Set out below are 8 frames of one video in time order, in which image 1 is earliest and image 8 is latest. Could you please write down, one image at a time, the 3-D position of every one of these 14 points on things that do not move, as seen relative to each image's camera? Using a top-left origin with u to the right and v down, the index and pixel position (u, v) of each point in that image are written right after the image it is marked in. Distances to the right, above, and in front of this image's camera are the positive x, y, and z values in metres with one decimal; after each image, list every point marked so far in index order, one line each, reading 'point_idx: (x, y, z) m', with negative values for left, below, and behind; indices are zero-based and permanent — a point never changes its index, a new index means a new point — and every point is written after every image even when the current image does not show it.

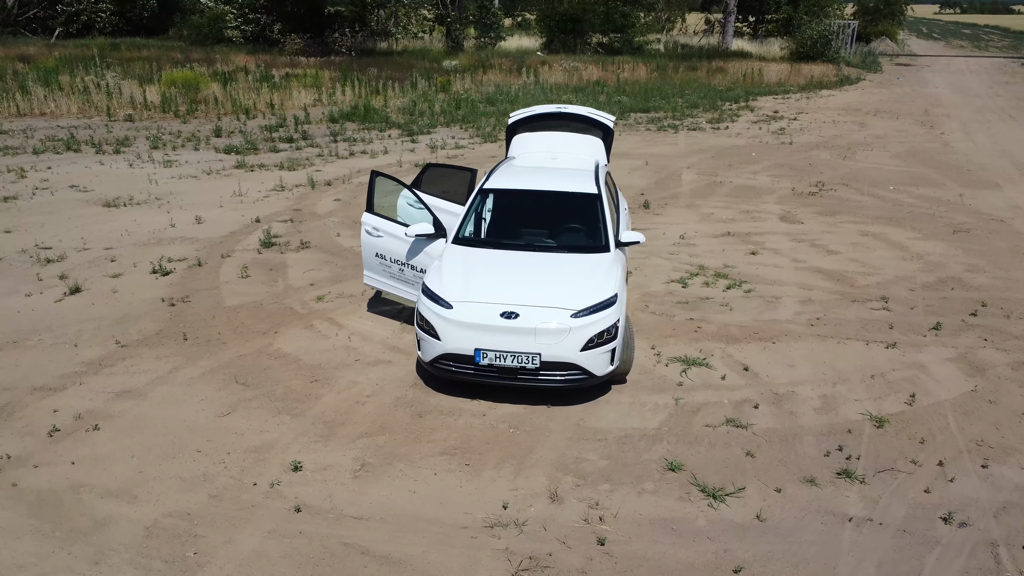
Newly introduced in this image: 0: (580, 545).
0: (+0.4, -1.5, +4.7) m
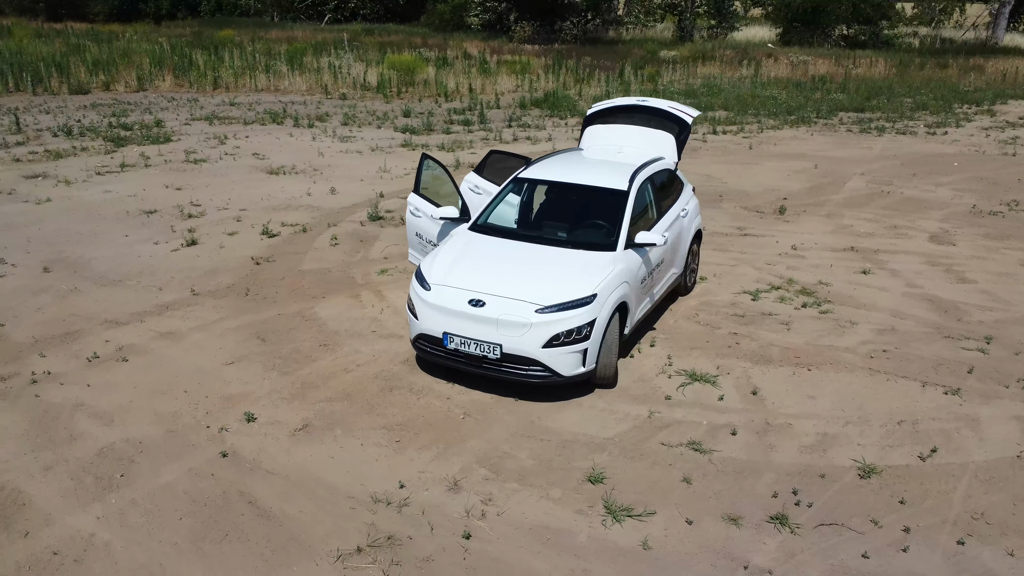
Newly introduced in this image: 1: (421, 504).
0: (-0.4, -1.5, +4.7) m
1: (-0.6, -1.3, +5.0) m
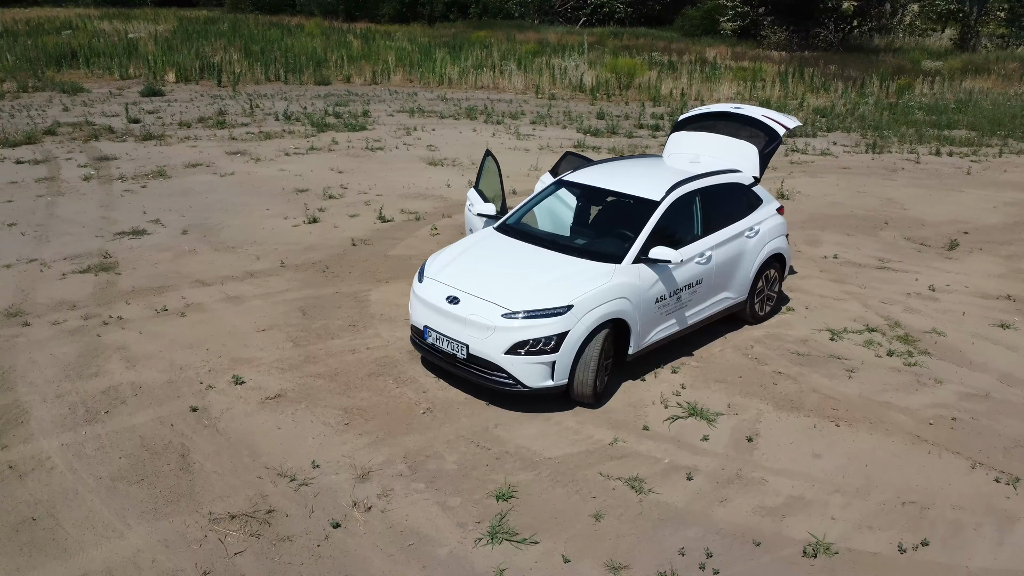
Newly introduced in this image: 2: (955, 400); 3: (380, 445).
0: (-1.2, -1.4, +4.8) m
1: (-1.2, -1.3, +5.1) m
2: (+3.6, -0.9, +6.4) m
3: (-0.9, -1.1, +5.5) m
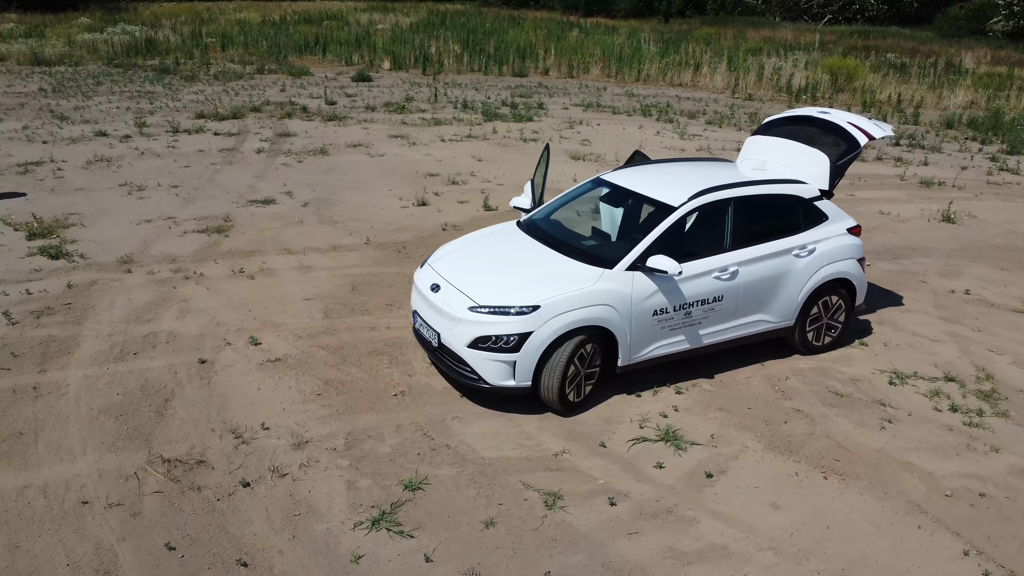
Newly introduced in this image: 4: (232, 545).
0: (-1.8, -1.2, +5.0) m
1: (-1.7, -1.1, +5.4) m
2: (+3.3, -1.3, +5.3) m
3: (-1.3, -0.9, +5.7) m
4: (-1.6, -1.4, +4.4) m
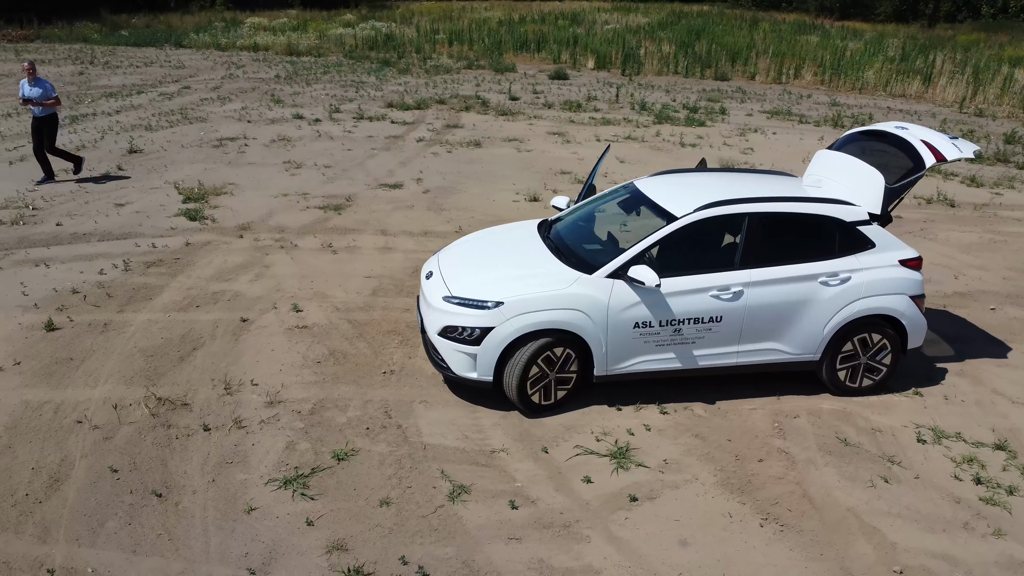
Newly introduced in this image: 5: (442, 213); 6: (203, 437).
0: (-2.2, -0.9, +5.6) m
1: (-2.1, -0.8, +5.9) m
2: (+2.7, -1.6, +4.5) m
3: (-1.5, -0.8, +6.2) m
4: (-2.2, -1.2, +5.0) m
5: (-1.0, +1.0, +10.9) m
6: (-2.1, -1.0, +5.4) m
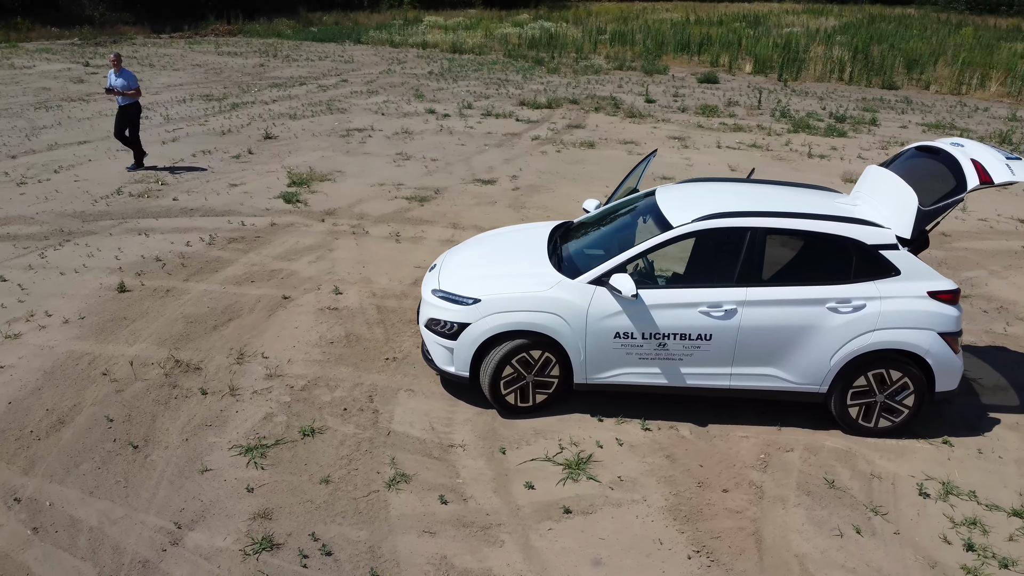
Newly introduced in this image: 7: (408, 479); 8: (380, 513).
0: (-2.4, -0.7, +6.1) m
1: (-2.2, -0.6, +6.4) m
2: (+2.1, -1.7, +4.0) m
3: (-1.6, -0.6, +6.5) m
4: (-2.5, -1.0, +5.5) m
5: (+0.1, +1.1, +11.0) m
6: (-2.3, -0.8, +5.9) m
7: (-0.6, -1.2, +5.1) m
8: (-0.8, -1.3, +4.7) m
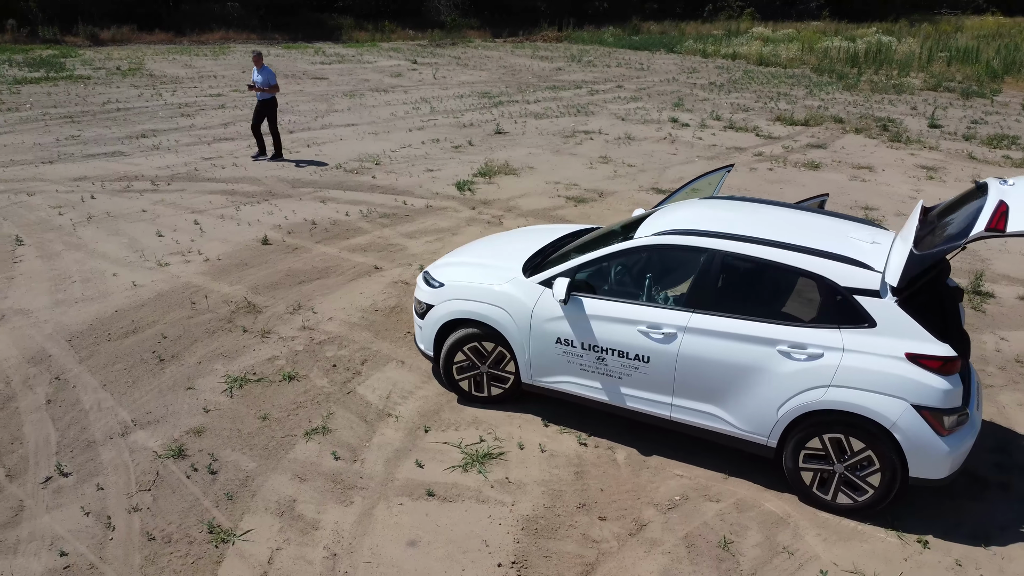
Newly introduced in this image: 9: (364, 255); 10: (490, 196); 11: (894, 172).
0: (-2.3, -0.3, +7.2) m
1: (-2.0, -0.3, +7.3) m
2: (+0.7, -1.9, +3.5) m
3: (-1.5, -0.3, +7.2) m
4: (-2.8, -0.5, +6.6) m
5: (+2.1, +0.9, +10.6) m
6: (-2.4, -0.4, +6.9) m
7: (-1.3, -1.0, +5.5) m
8: (-1.5, -1.1, +5.3) m
9: (-1.7, +0.4, +9.1) m
10: (-0.3, +1.4, +11.7) m
11: (+6.7, +2.0, +14.0) m
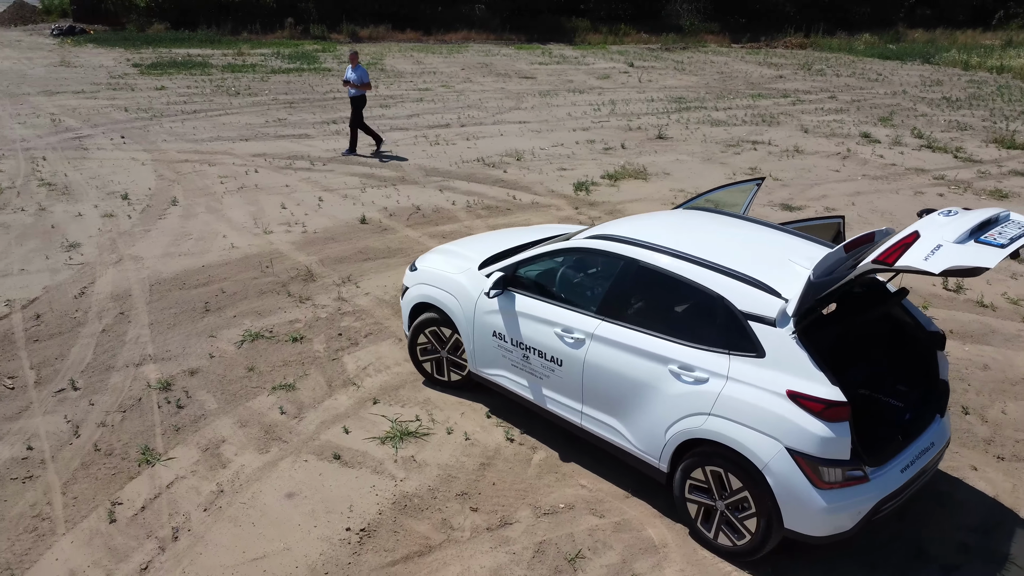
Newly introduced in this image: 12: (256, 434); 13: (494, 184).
0: (-2.1, 0.0, +7.9) m
1: (-1.8, 0.0, +8.0) m
2: (-0.5, -1.8, +3.5) m
3: (-1.3, -0.1, +7.7) m
4: (-2.7, -0.1, +7.6) m
5: (+3.2, +0.6, +9.9) m
6: (-2.3, -0.1, +7.8) m
7: (-1.7, -0.8, +6.1) m
8: (-2.0, -0.8, +5.9) m
9: (-0.9, +0.6, +9.6) m
10: (+1.3, +1.3, +11.7) m
11: (+8.7, +1.2, +11.8) m
12: (-1.7, -1.0, +5.5) m
13: (-0.3, +1.6, +12.4) m
